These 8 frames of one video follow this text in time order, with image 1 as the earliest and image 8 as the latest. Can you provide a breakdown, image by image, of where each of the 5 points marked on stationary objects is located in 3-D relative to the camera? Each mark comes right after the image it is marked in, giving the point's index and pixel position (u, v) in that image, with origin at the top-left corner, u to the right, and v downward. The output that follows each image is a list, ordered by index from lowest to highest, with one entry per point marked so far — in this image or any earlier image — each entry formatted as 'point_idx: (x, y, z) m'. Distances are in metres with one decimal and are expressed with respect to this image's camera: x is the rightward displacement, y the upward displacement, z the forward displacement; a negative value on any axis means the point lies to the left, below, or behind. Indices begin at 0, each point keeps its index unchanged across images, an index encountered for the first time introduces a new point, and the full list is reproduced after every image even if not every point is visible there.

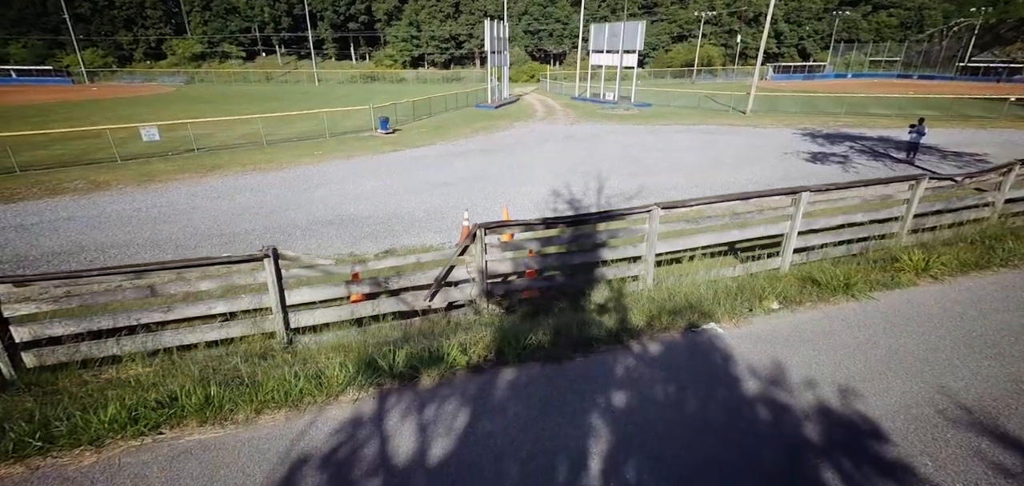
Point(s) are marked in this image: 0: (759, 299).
0: (+3.4, -0.8, +6.8) m
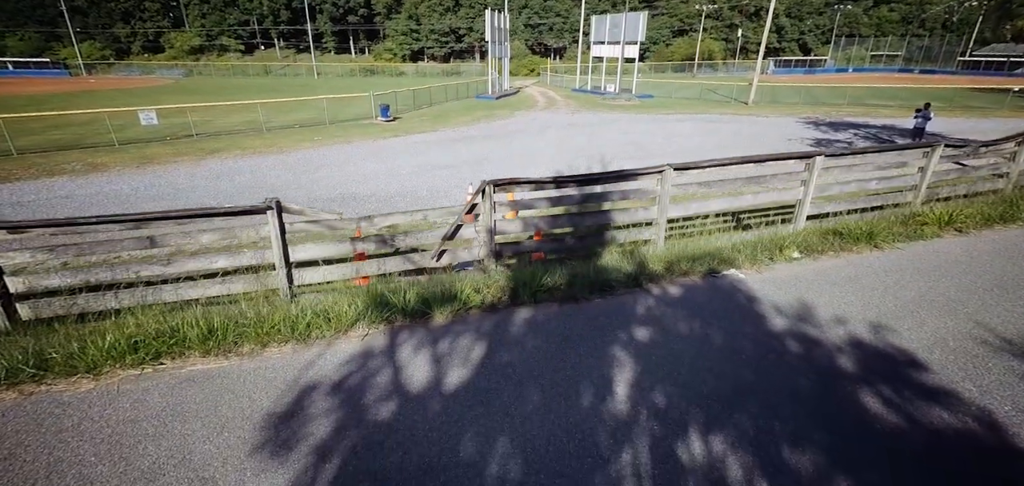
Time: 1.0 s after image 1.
0: (+3.5, -0.1, +6.6) m
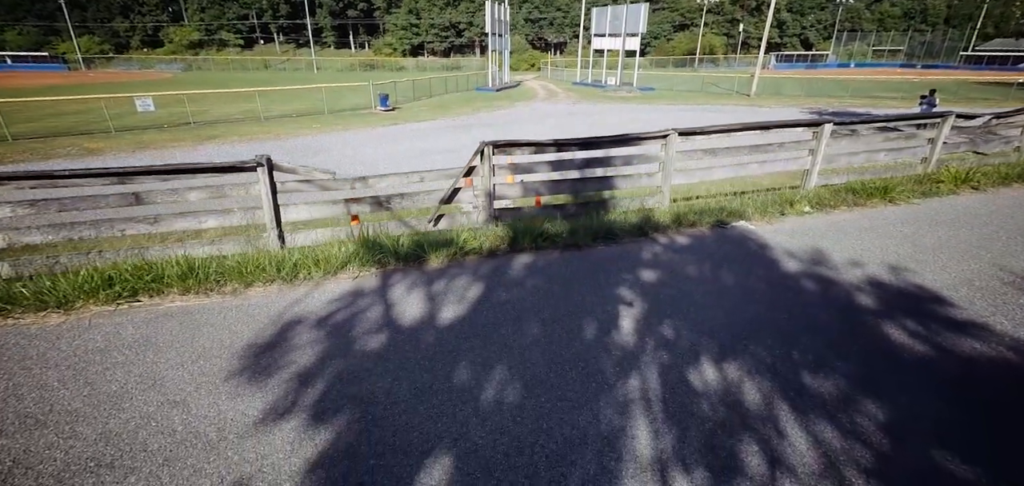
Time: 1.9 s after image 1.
0: (+3.5, +0.5, +6.3) m
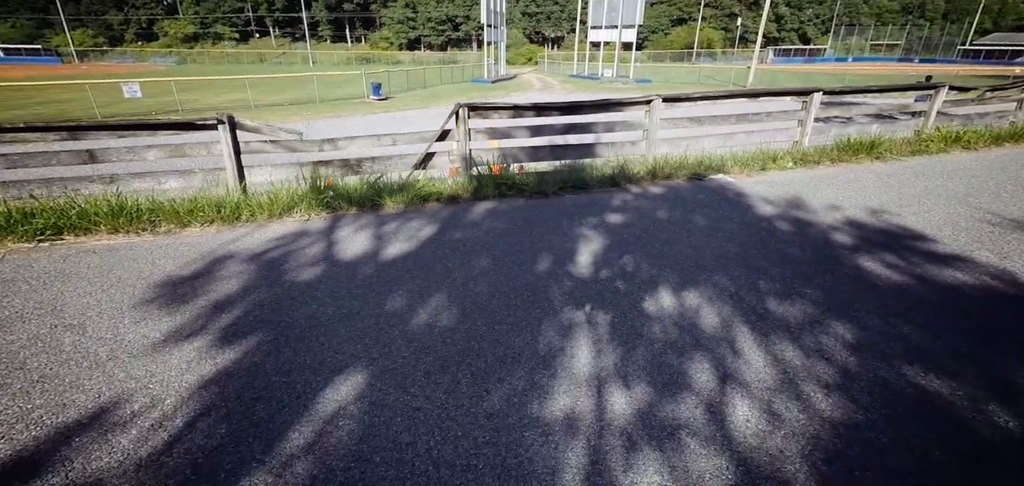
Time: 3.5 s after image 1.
0: (+3.1, +1.0, +6.0) m
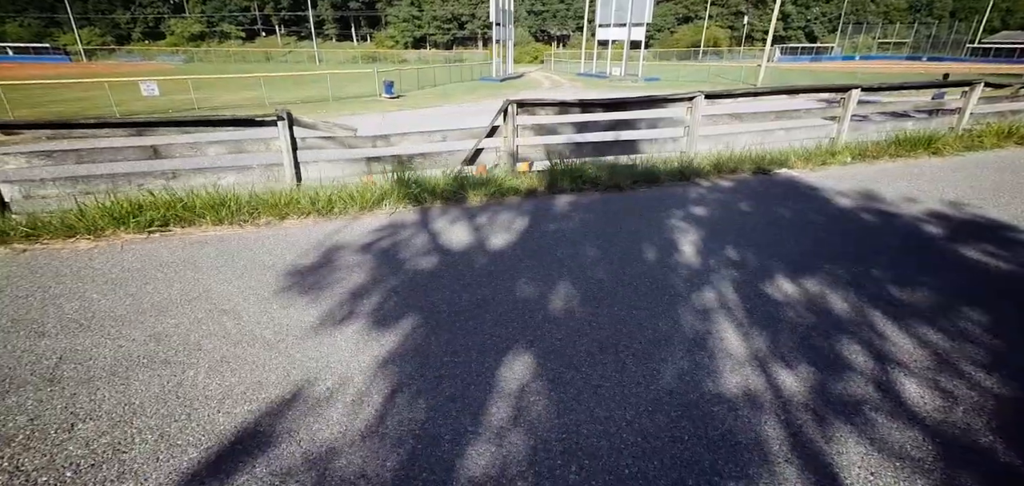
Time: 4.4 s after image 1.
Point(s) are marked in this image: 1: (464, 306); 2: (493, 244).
0: (+3.9, +1.1, +6.1) m
1: (-0.3, -0.4, +2.8) m
2: (-0.1, 0.0, +3.7) m
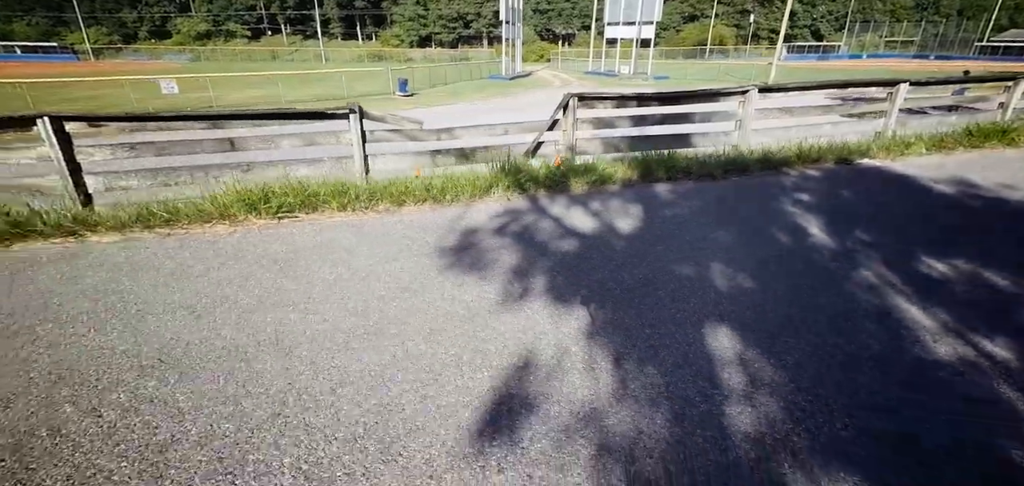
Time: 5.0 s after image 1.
0: (+4.9, +1.2, +6.2) m
1: (+0.7, -0.2, +2.9) m
2: (+0.8, +0.1, +3.7) m
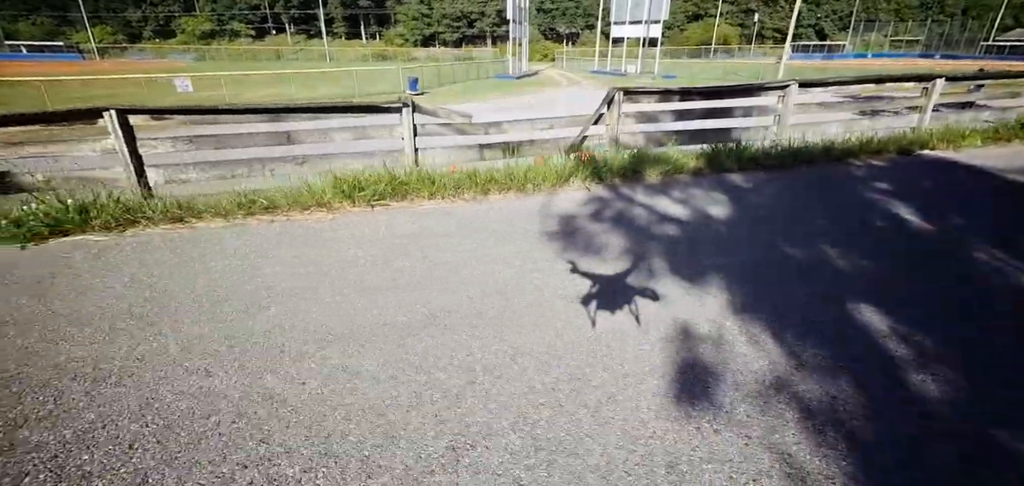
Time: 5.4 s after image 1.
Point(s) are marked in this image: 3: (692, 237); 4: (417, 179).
0: (+5.6, +1.3, +6.2) m
1: (+1.4, -0.1, +3.0) m
2: (+1.6, +0.2, +3.8) m
3: (+1.2, 0.0, +3.4) m
4: (-0.8, +0.5, +4.3) m
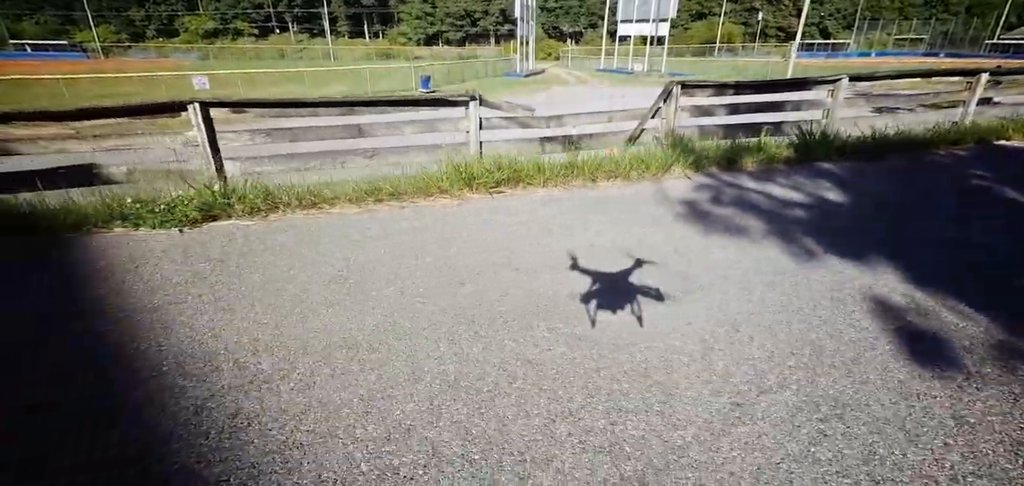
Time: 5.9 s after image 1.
0: (+6.6, +1.4, +6.3) m
1: (+2.4, 0.0, +3.0) m
2: (+2.5, +0.3, +3.9) m
3: (+2.2, +0.2, +3.5) m
4: (+0.1, +0.7, +4.3) m
